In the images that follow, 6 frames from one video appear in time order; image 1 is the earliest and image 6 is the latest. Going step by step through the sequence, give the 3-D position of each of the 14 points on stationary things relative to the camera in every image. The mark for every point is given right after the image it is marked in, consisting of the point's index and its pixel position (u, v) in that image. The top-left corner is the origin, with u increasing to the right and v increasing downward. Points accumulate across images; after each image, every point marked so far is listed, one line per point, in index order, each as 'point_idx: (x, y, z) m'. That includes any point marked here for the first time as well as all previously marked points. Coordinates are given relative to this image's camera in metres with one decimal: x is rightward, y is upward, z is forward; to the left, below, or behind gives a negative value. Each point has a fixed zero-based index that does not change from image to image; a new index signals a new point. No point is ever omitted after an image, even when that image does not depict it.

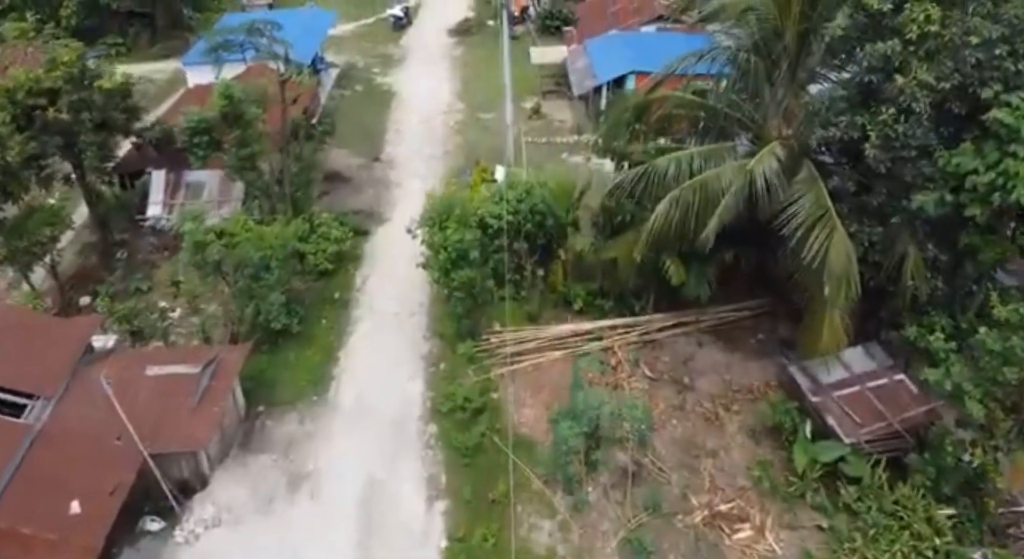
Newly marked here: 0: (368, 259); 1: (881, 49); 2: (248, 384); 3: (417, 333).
0: (-3.5, +0.6, +17.5) m
1: (+5.1, +3.2, +10.0) m
2: (-5.0, -2.0, +13.7) m
3: (-2.0, -1.1, +15.1) m
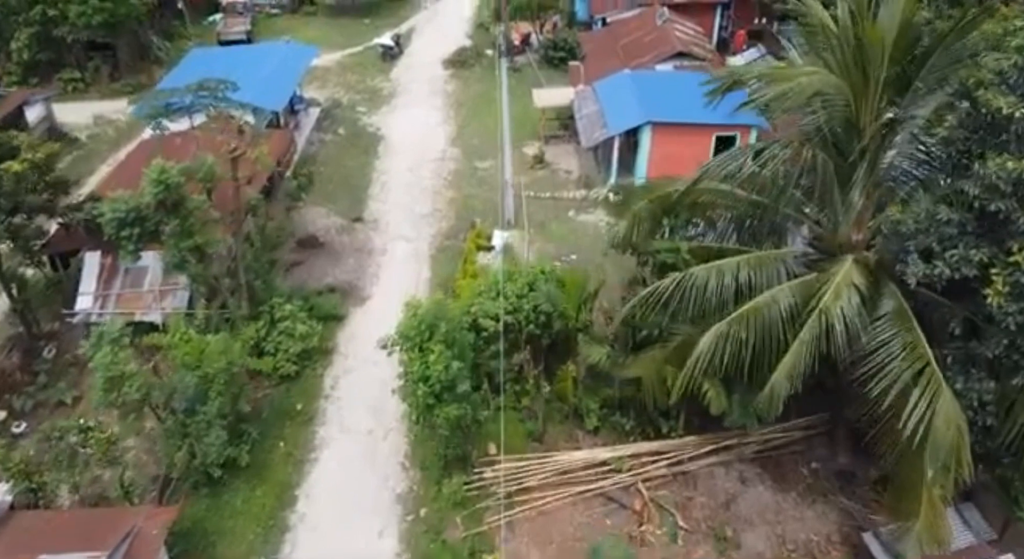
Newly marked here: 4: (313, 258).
0: (-3.5, -1.5, +14.9) m
1: (+5.1, +1.2, +7.4) m
2: (-5.0, -4.0, +11.0) m
3: (-2.0, -3.1, +12.5) m
4: (-4.9, +0.5, +17.9) m
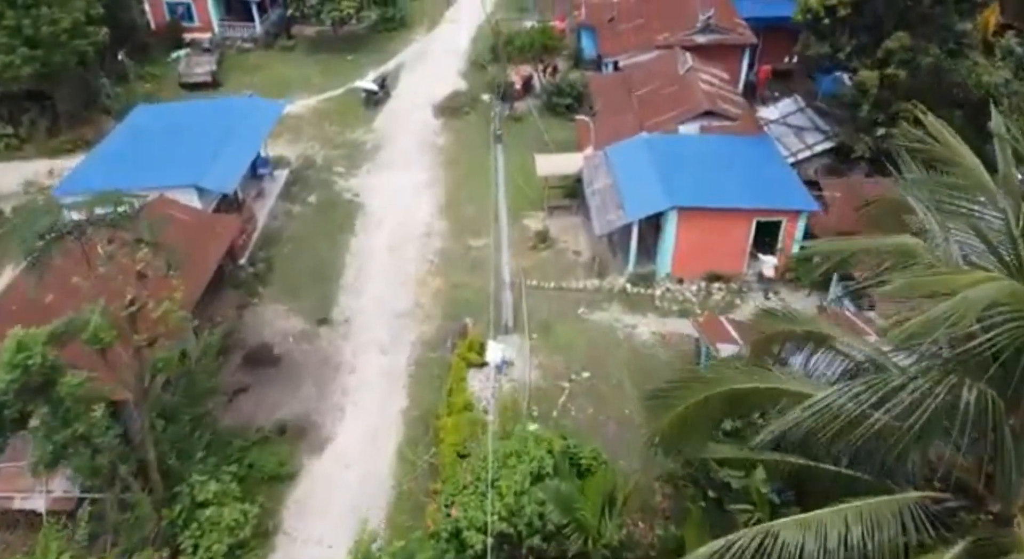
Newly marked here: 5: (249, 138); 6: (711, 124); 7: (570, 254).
0: (-3.6, -4.0, +11.5) m
1: (+5.0, -1.4, +4.1) m
2: (-5.1, -6.5, +7.7) m
3: (-2.1, -5.7, +9.1) m
4: (-5.0, -2.0, +14.6) m
5: (-7.0, +3.9, +19.6) m
6: (+5.5, +4.3, +20.0) m
7: (+1.5, +0.7, +18.6) m
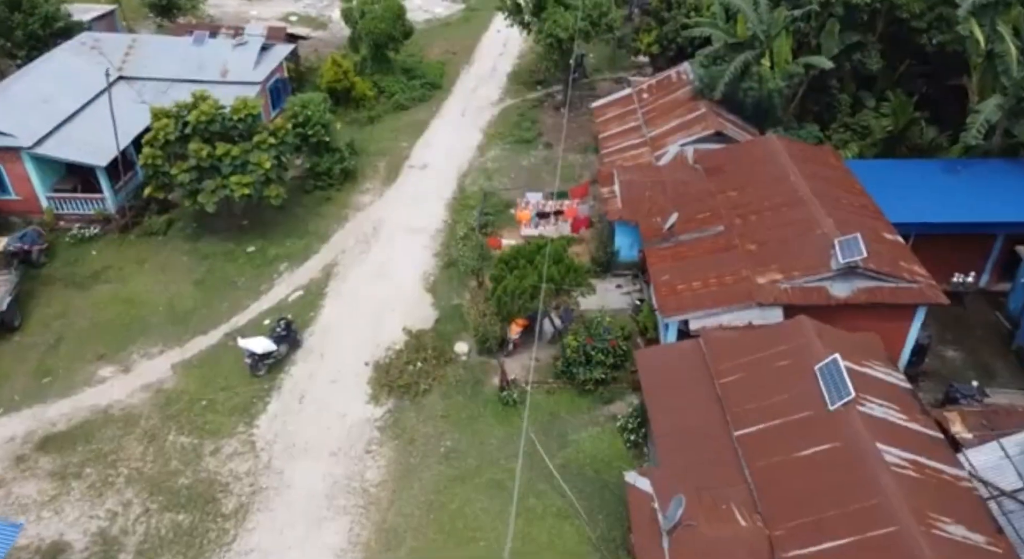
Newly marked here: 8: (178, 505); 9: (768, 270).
0: (-3.8, -12.0, +0.5) m
1: (+4.9, -9.2, -6.9) m
2: (-5.2, -14.4, -3.5) m
3: (-2.3, -13.6, -2.0) m
4: (-5.2, -10.1, +3.6) m
5: (-7.2, -4.3, +8.7) m
6: (+5.3, -3.9, +9.1) m
7: (+1.3, -7.5, +7.7) m
8: (-5.8, -4.0, +12.7) m
9: (+5.1, +0.2, +14.3) m
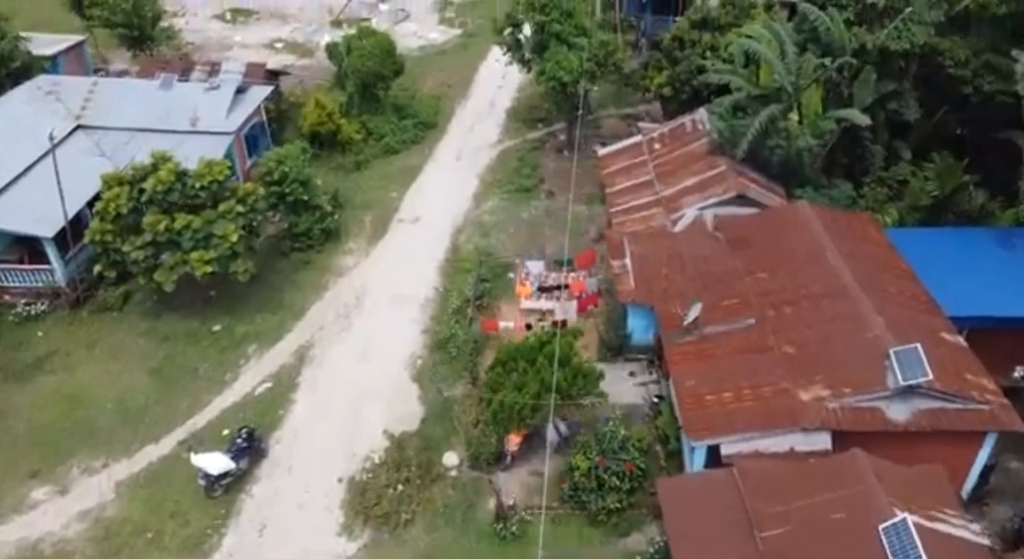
0: (-3.8, -13.8, -1.7) m
1: (+4.9, -11.0, -9.1) m
2: (-5.2, -16.2, -5.7) m
3: (-2.3, -15.4, -4.2) m
4: (-5.2, -11.9, +1.4) m
5: (-7.2, -6.2, +6.5) m
6: (+5.3, -5.8, +7.0) m
7: (+1.3, -9.4, +5.5) m
8: (-5.8, -5.9, +10.6) m
9: (+5.0, -1.8, +12.2) m
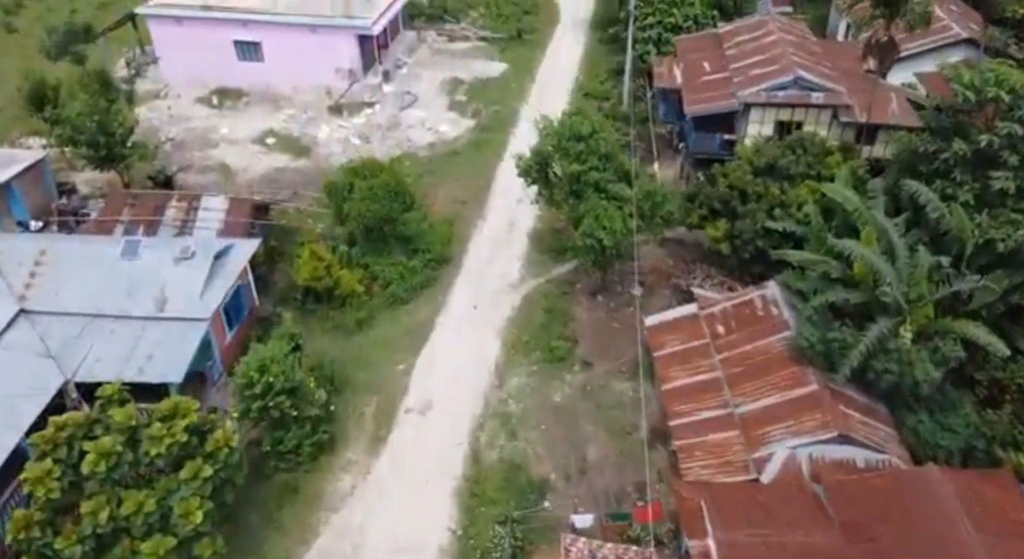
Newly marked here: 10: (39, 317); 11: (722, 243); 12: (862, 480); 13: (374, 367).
0: (-3.0, -18.6, -5.6) m
1: (+5.7, -15.7, -12.9) m
2: (-4.4, -21.0, -9.6) m
3: (-1.5, -20.2, -8.1) m
4: (-4.4, -16.8, -2.4) m
5: (-6.4, -11.1, +2.7) m
6: (+6.1, -10.8, +3.2) m
7: (+2.1, -14.3, +1.7) m
8: (-5.0, -10.8, +6.8) m
9: (+5.9, -6.8, +8.5) m
10: (-10.9, -0.9, +16.7) m
11: (+5.7, +1.0, +19.5) m
12: (+6.4, -3.5, +13.5) m
13: (-3.7, -2.4, +19.6) m
